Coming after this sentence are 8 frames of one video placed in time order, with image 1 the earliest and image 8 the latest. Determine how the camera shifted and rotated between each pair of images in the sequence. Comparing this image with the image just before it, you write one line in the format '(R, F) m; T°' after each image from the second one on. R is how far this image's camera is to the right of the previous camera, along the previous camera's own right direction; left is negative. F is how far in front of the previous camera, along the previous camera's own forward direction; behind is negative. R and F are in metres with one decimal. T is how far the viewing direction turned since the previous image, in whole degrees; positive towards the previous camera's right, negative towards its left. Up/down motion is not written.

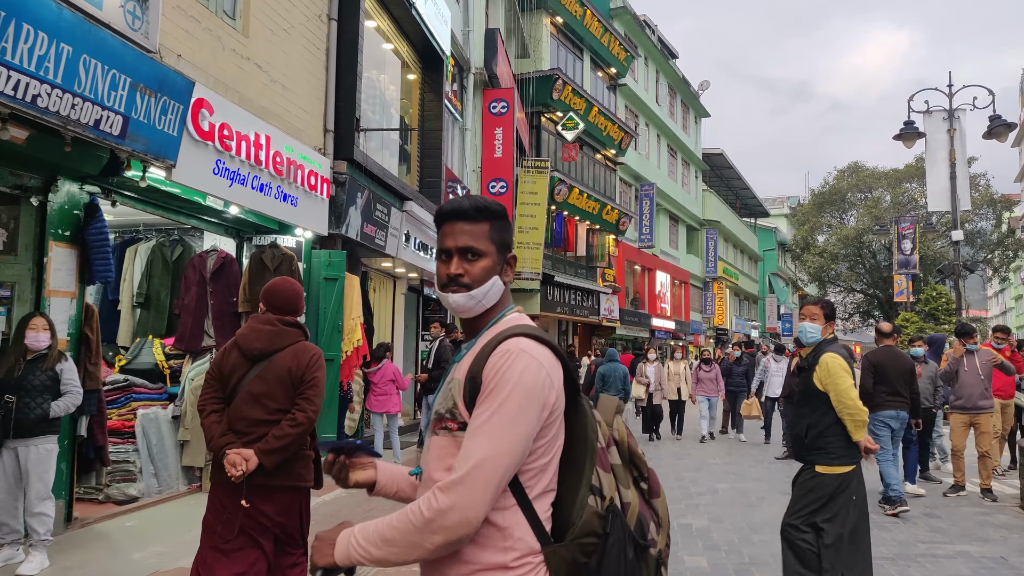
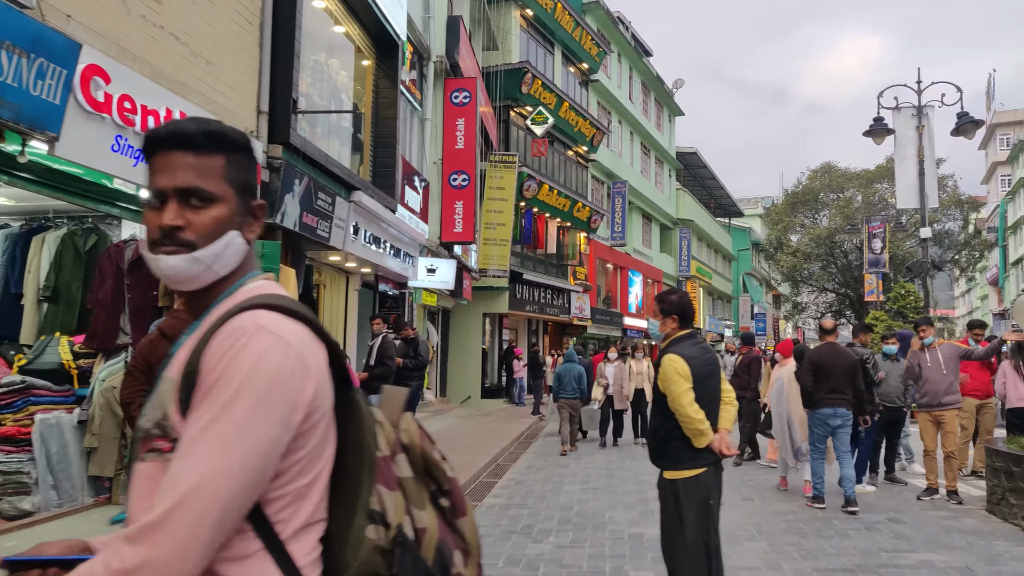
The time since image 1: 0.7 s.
(+0.3, +0.6) m; +2°
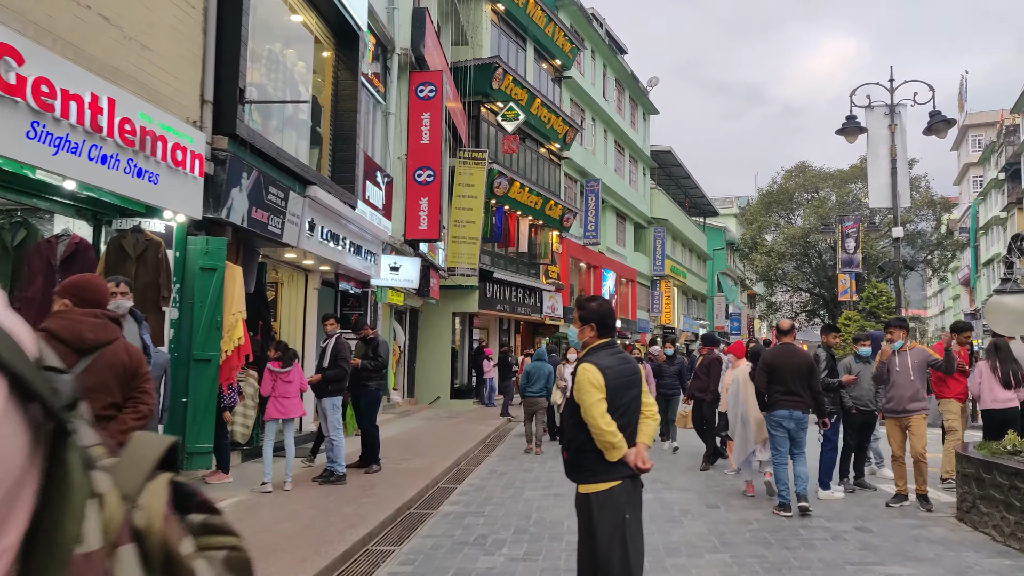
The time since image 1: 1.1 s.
(+0.2, +0.3) m; +2°
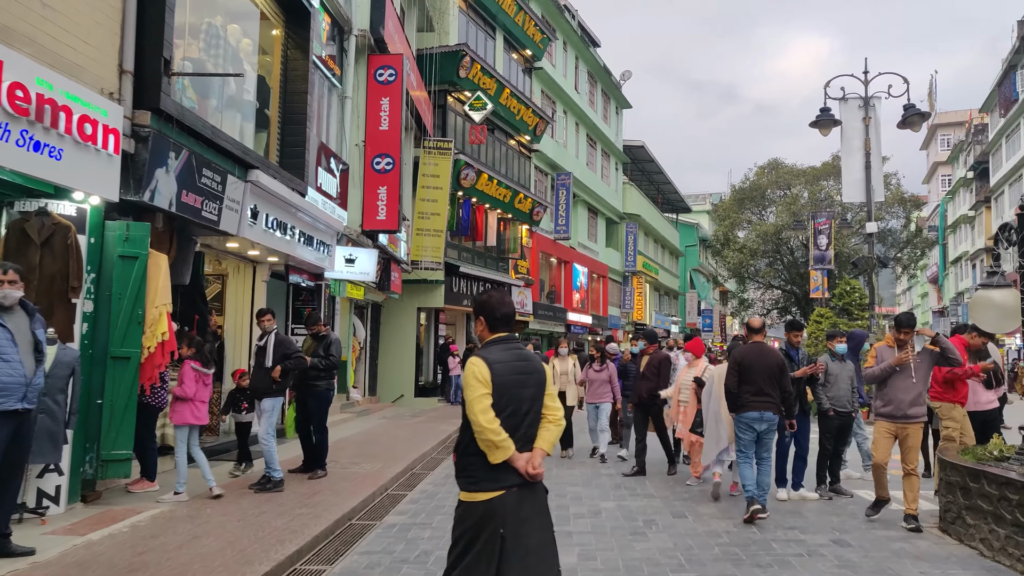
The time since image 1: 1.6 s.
(+0.2, +0.6) m; +2°
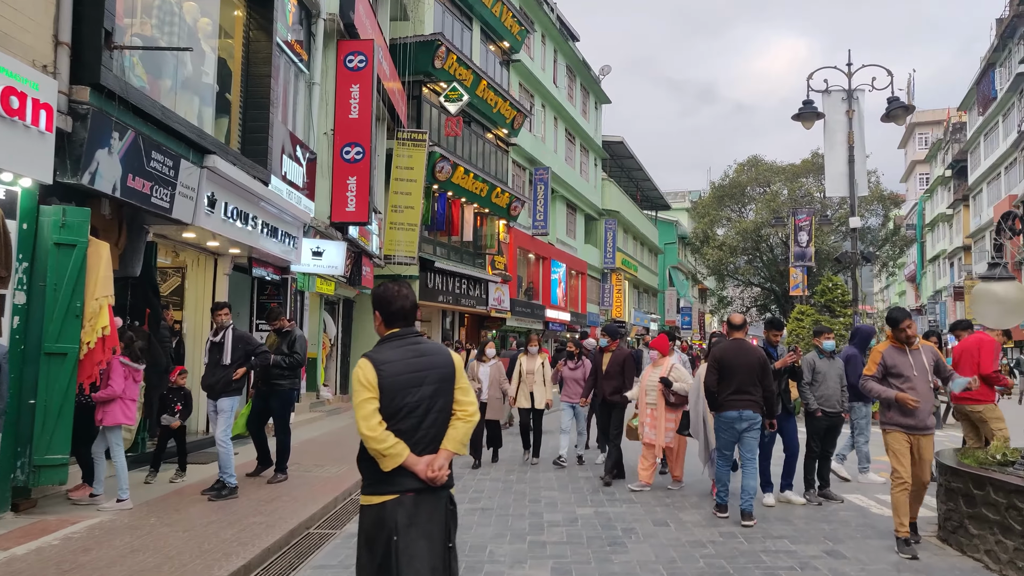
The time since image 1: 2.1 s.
(+0.1, +0.5) m; +2°
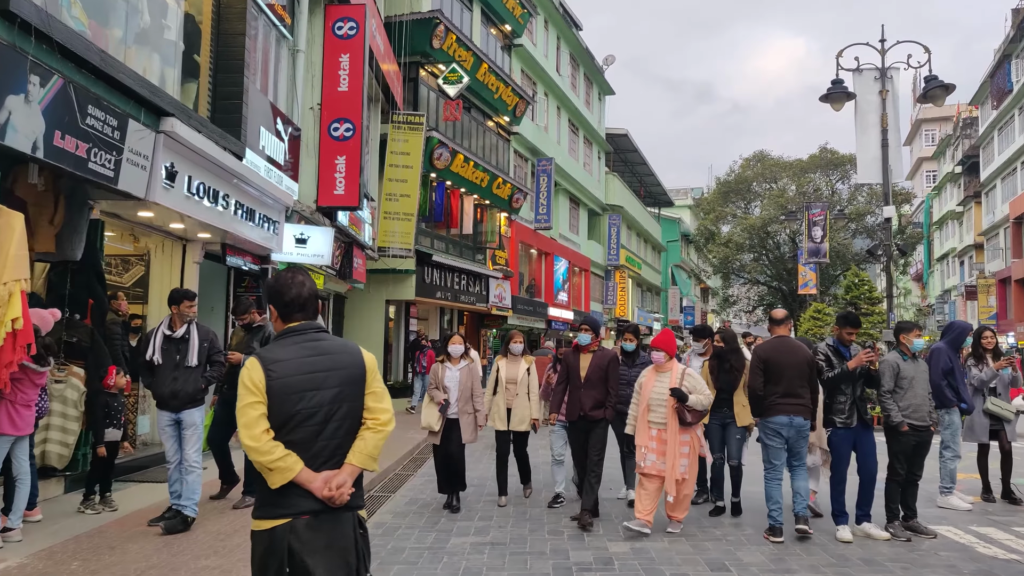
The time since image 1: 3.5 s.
(-0.2, +1.4) m; 0°
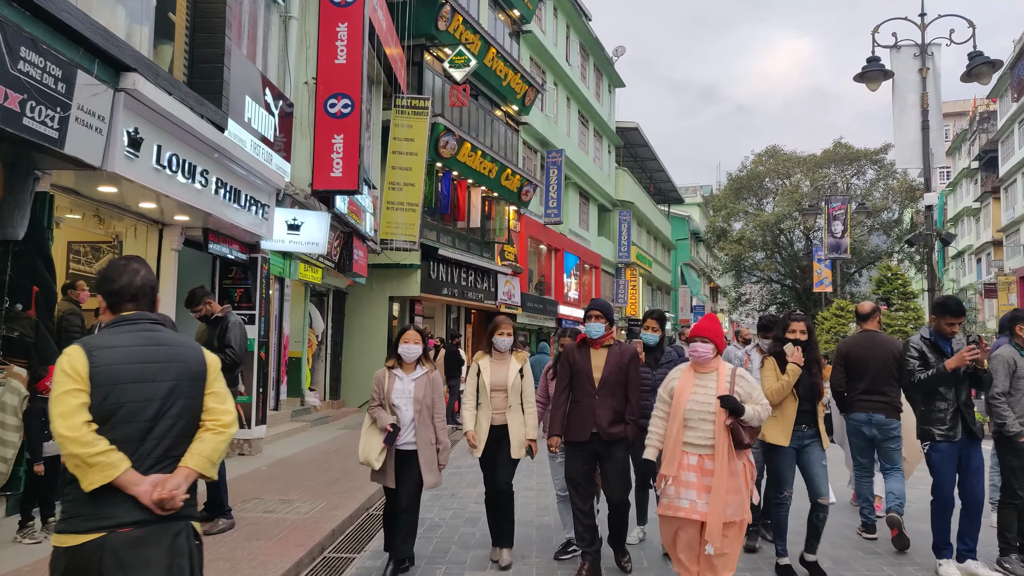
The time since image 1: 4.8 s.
(-0.1, +1.1) m; 0°
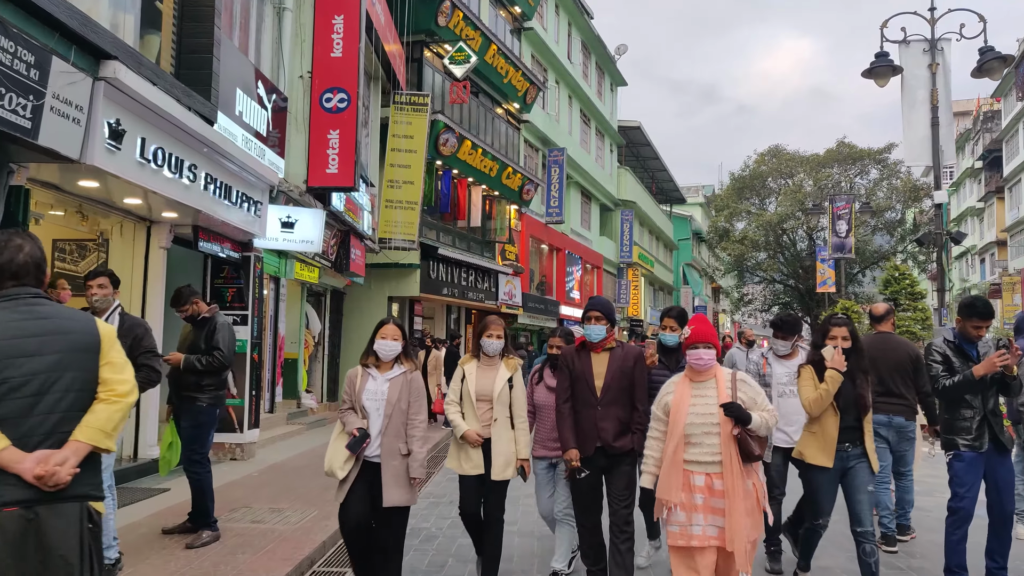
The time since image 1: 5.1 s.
(0.0, +0.3) m; 0°
